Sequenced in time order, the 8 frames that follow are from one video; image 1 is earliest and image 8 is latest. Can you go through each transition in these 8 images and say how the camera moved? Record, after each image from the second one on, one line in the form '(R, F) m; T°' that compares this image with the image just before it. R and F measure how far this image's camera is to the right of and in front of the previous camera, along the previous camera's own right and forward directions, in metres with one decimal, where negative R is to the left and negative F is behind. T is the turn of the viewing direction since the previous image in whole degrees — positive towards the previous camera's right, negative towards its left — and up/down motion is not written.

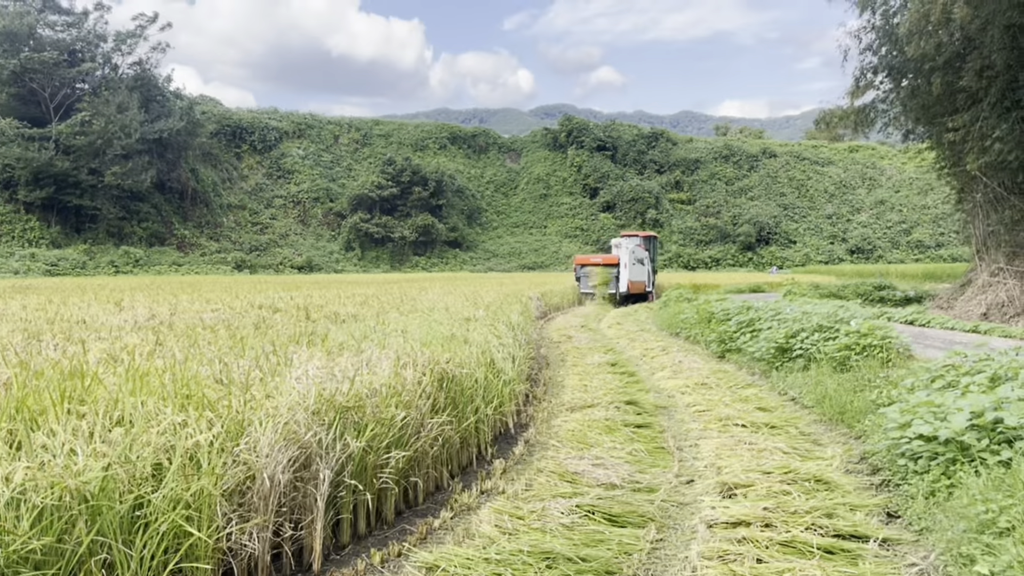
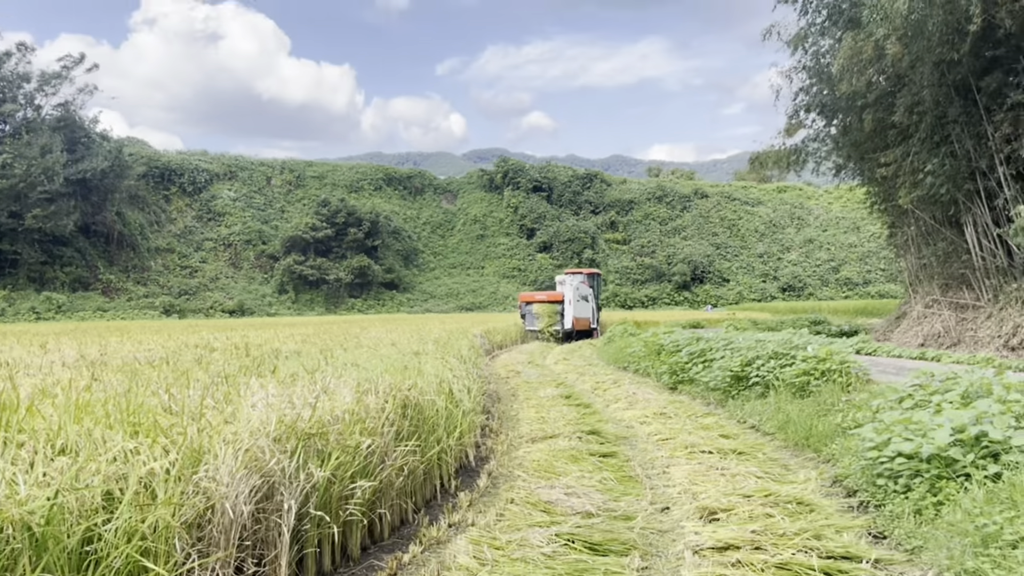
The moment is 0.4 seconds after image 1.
(-0.2, +0.2) m; +4°
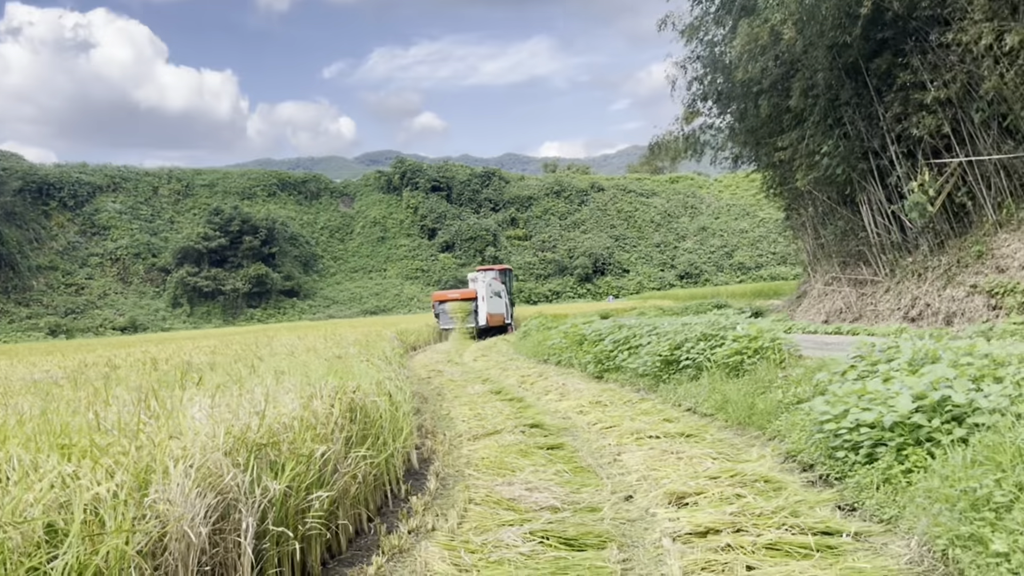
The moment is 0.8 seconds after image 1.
(-0.2, +0.2) m; +6°
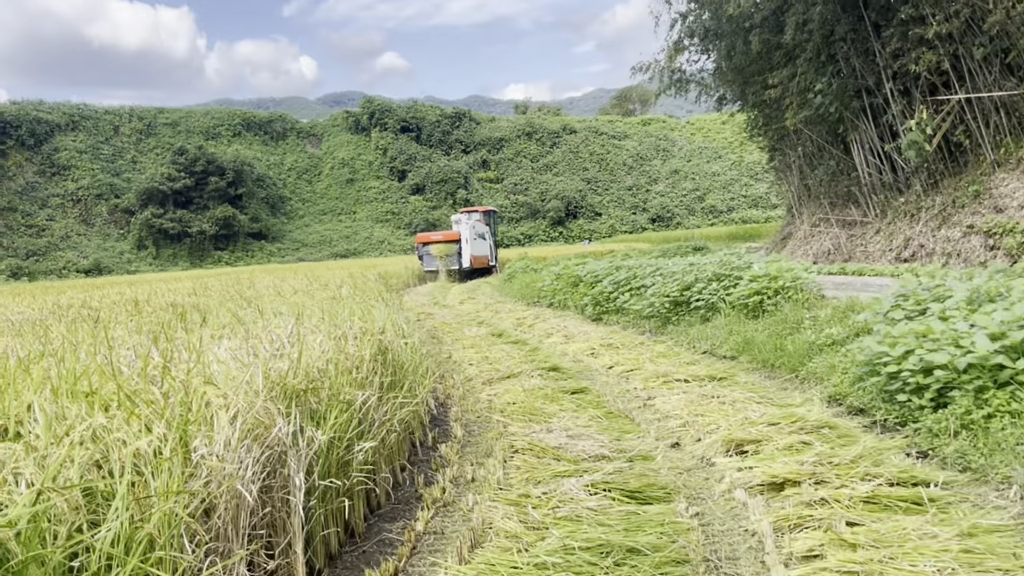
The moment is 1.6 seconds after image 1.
(-0.3, +0.4) m; +2°
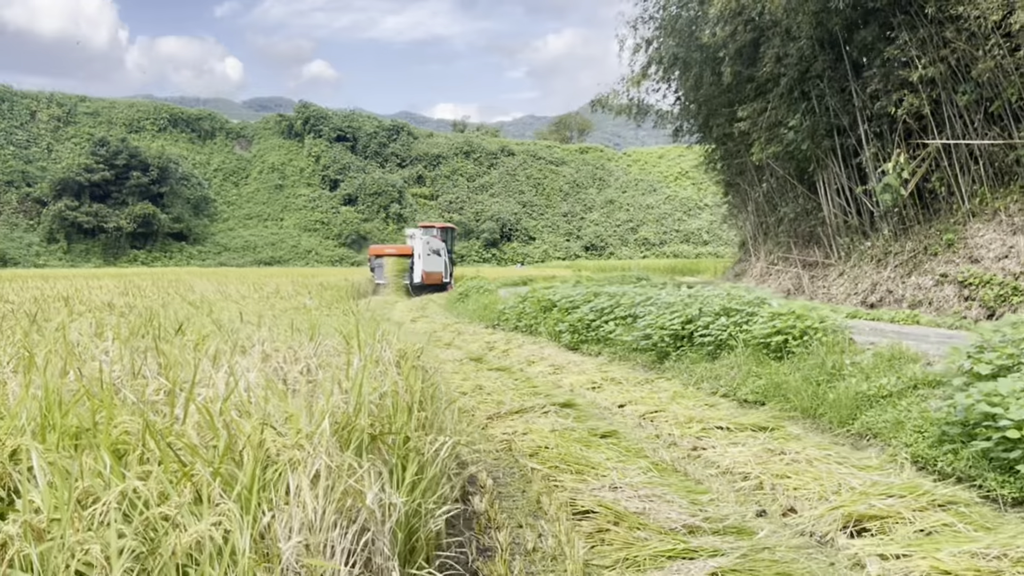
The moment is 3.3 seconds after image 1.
(-0.6, +0.8) m; +5°
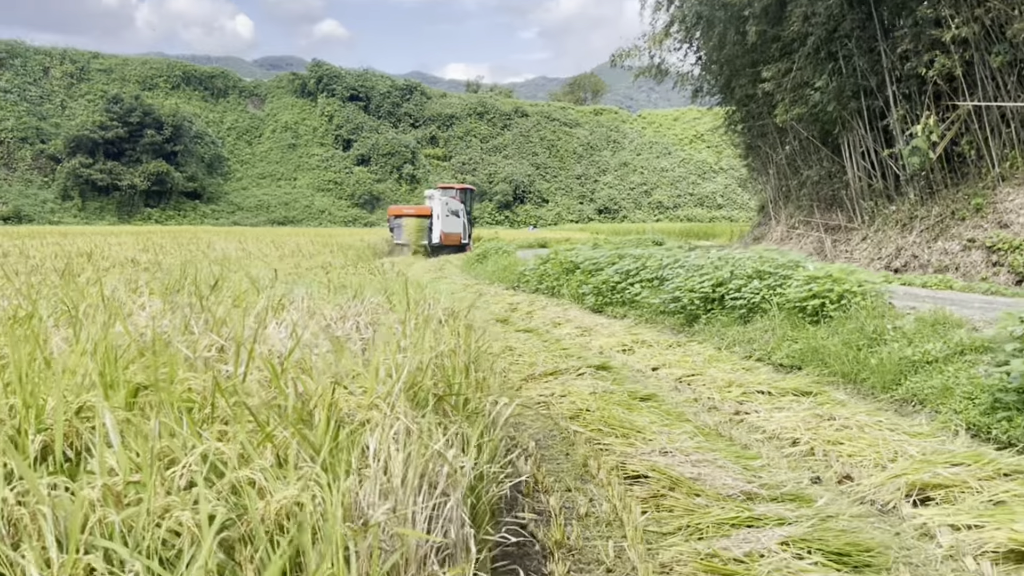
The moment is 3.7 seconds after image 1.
(-0.1, +0.1) m; -1°
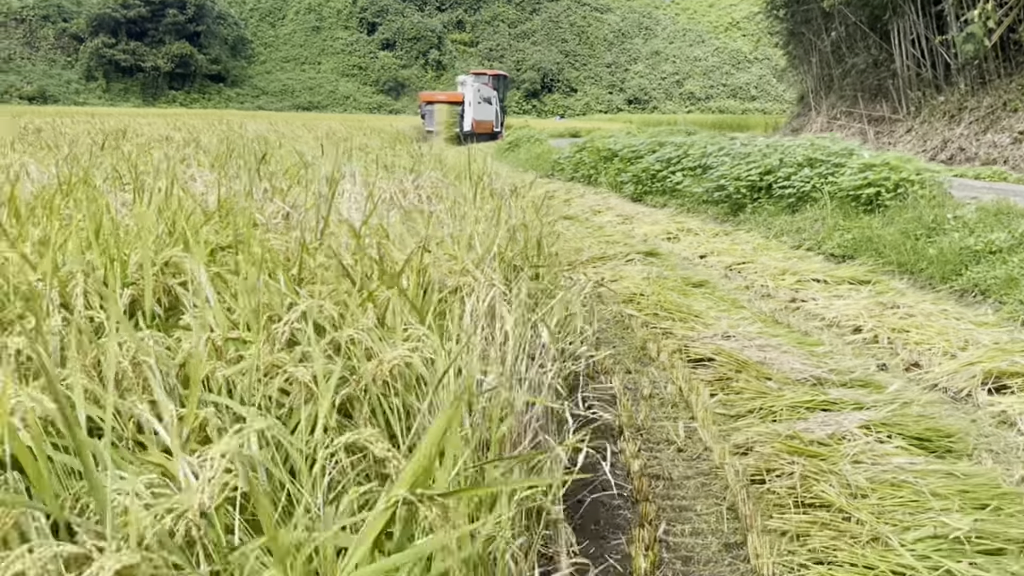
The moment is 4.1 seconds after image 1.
(-0.1, +0.1) m; -1°
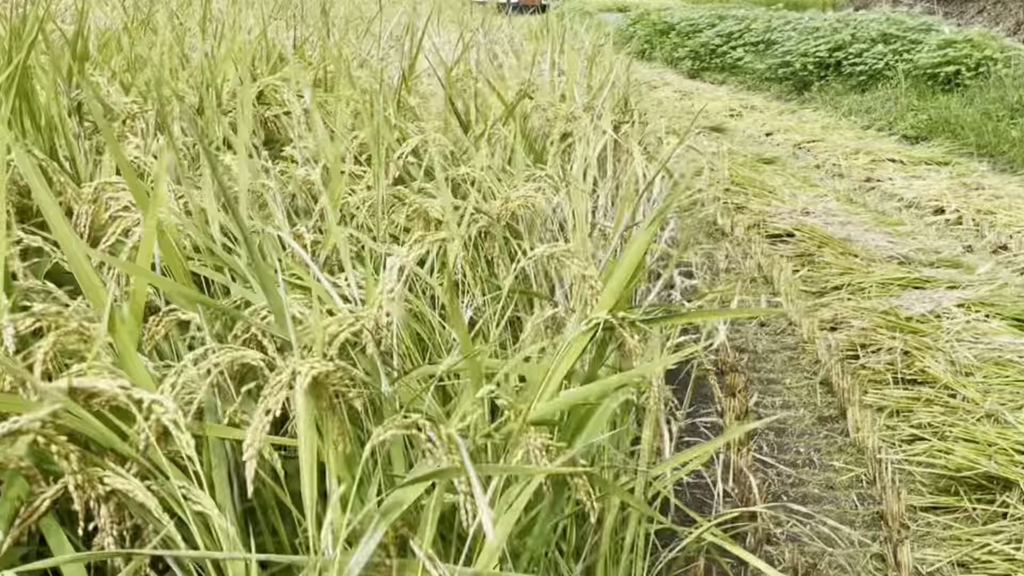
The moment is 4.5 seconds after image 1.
(-0.1, +0.1) m; -2°
